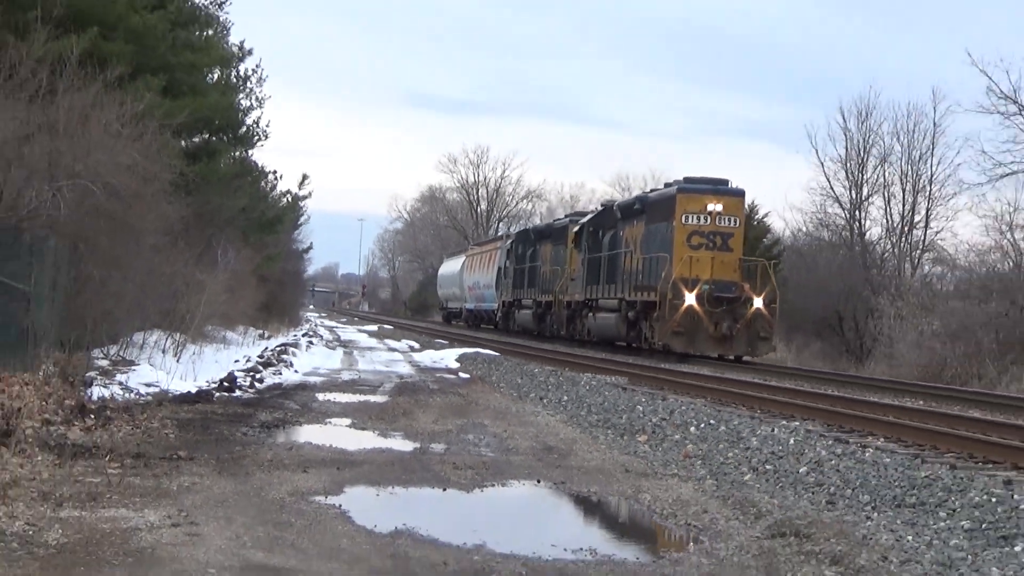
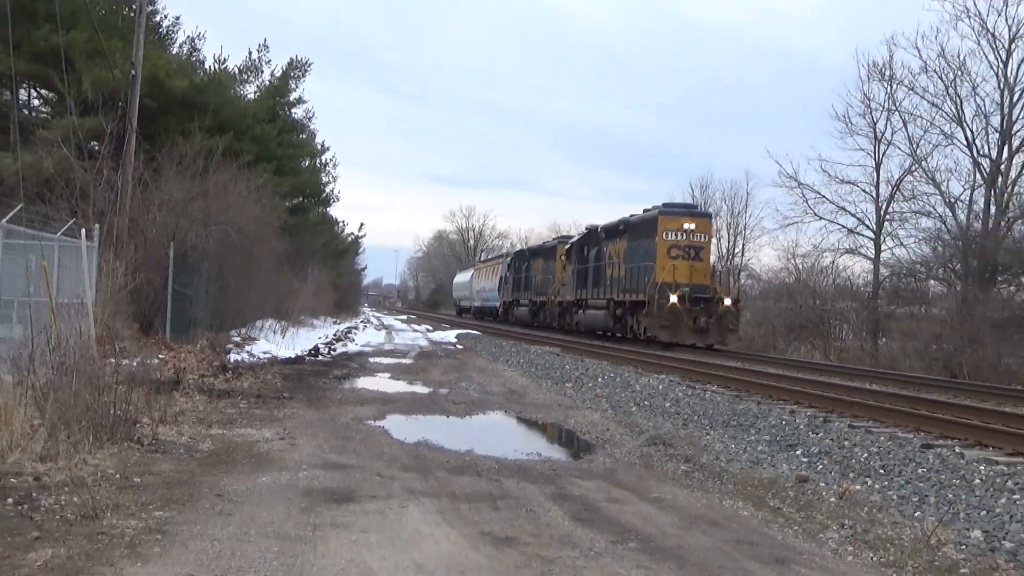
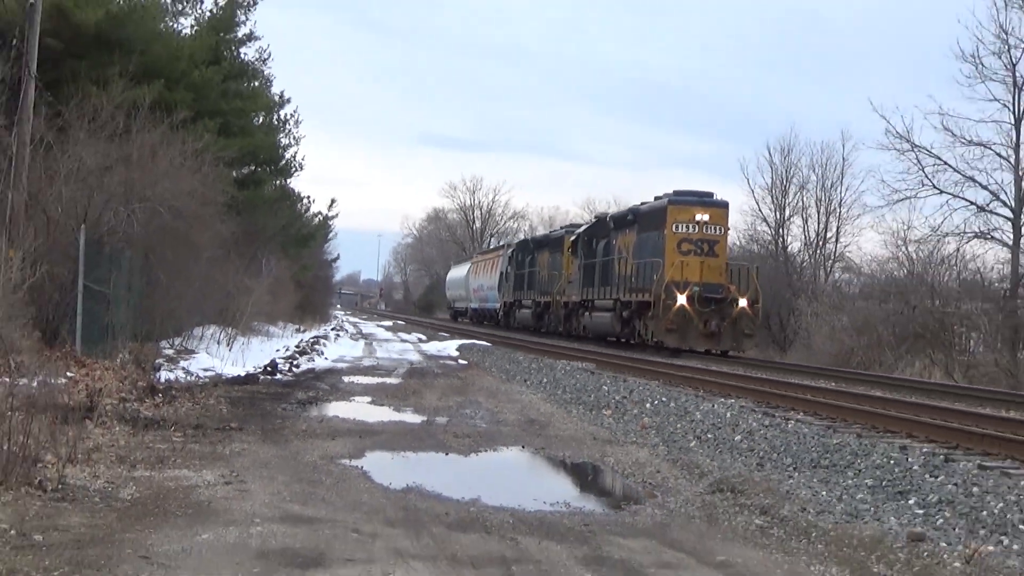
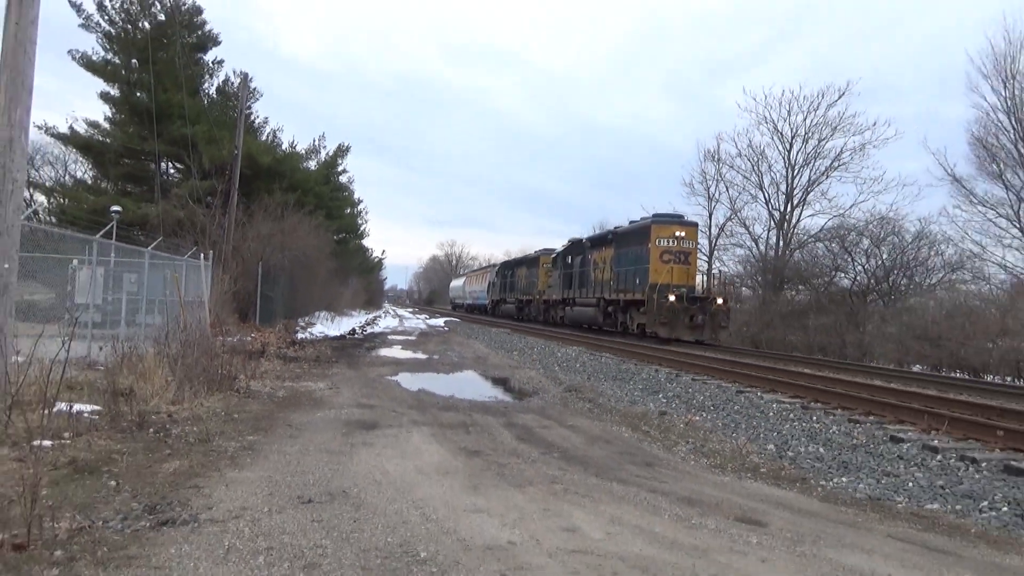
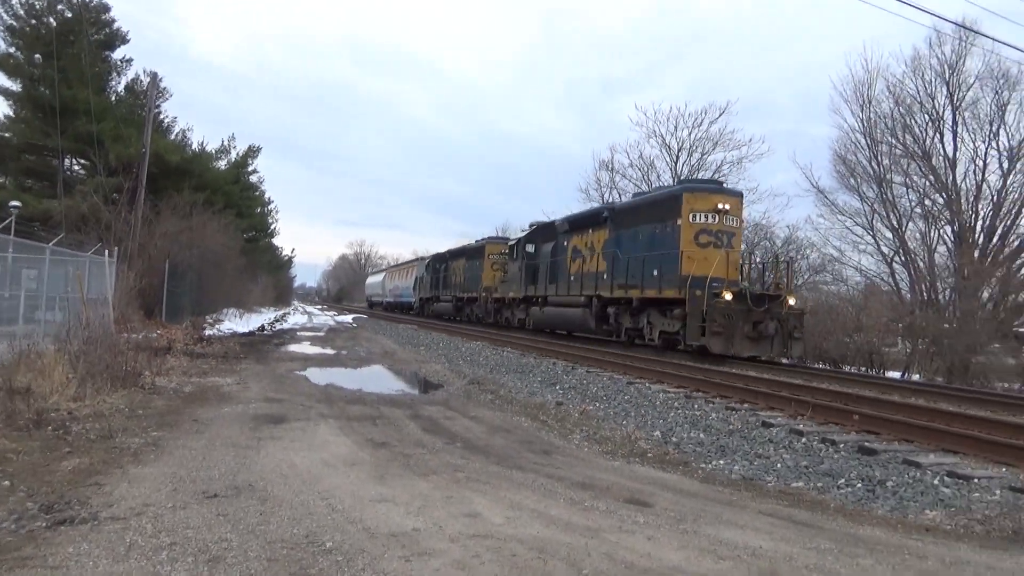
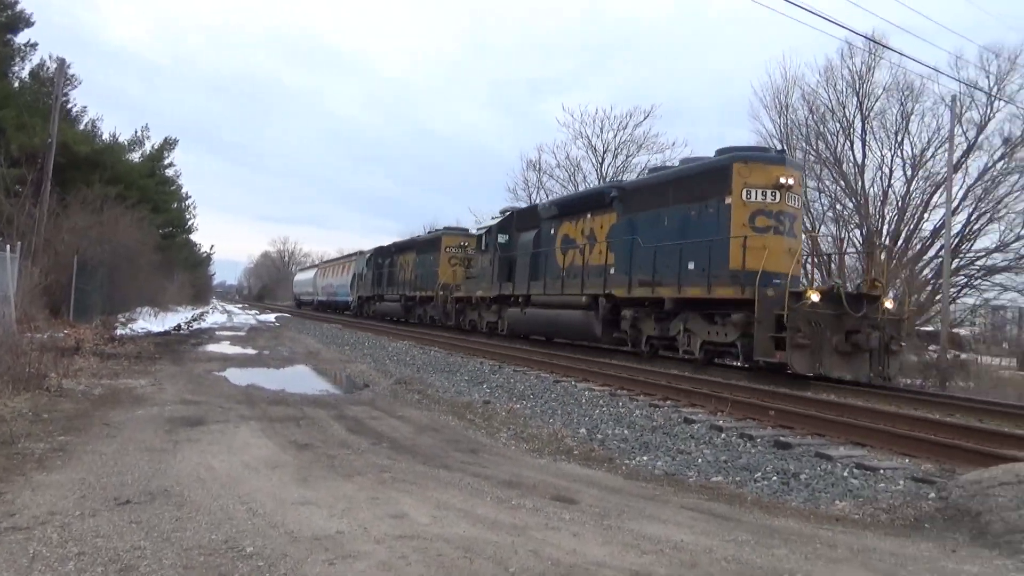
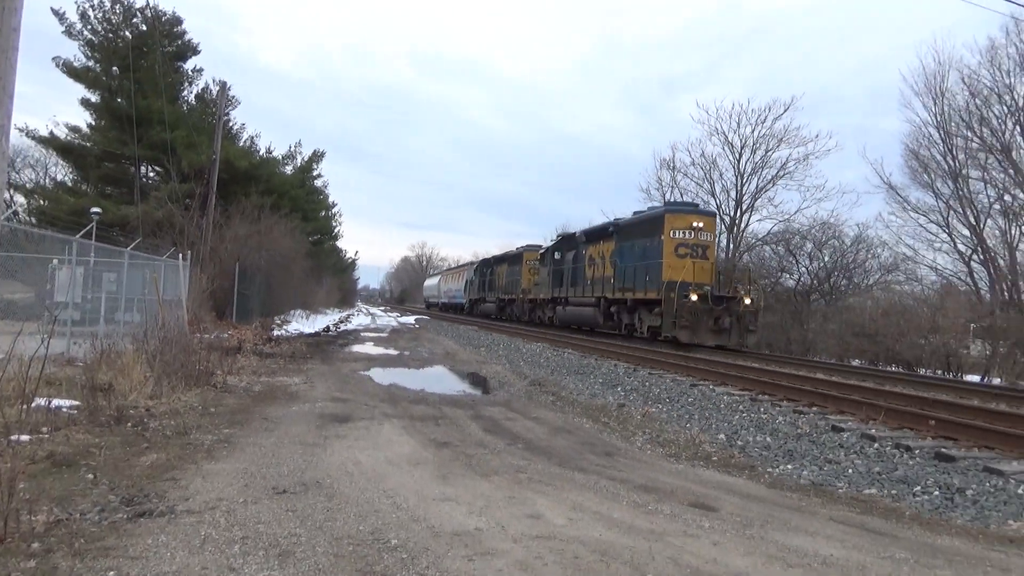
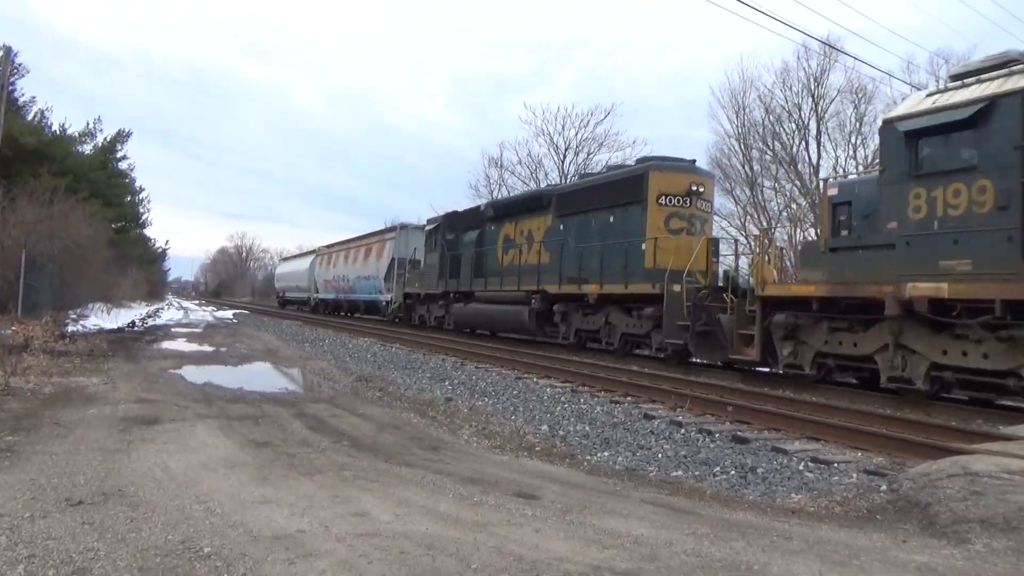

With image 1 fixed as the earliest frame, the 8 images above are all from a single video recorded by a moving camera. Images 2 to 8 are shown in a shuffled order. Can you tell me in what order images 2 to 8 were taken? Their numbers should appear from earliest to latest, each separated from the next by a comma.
3, 2, 4, 7, 5, 6, 8
